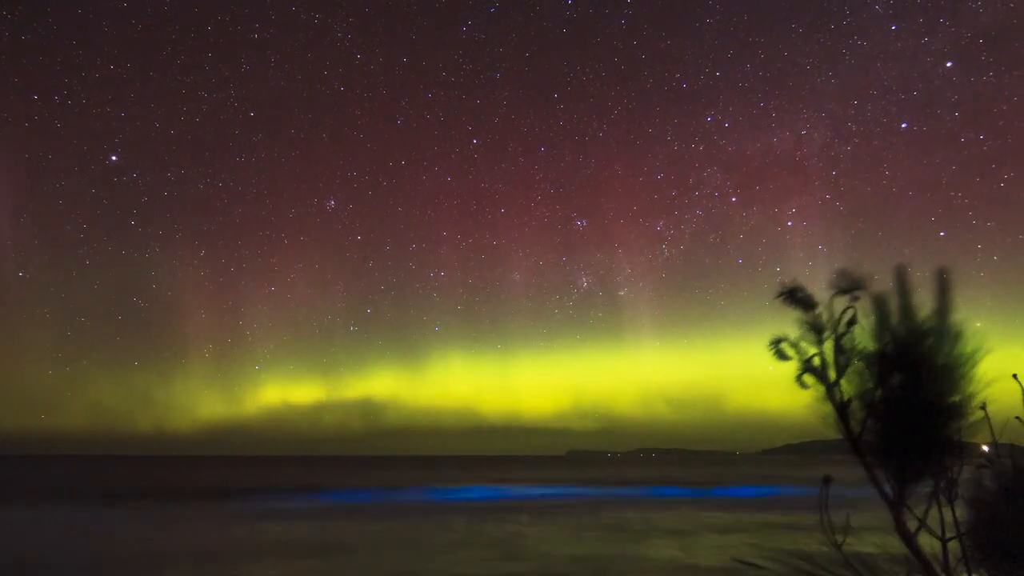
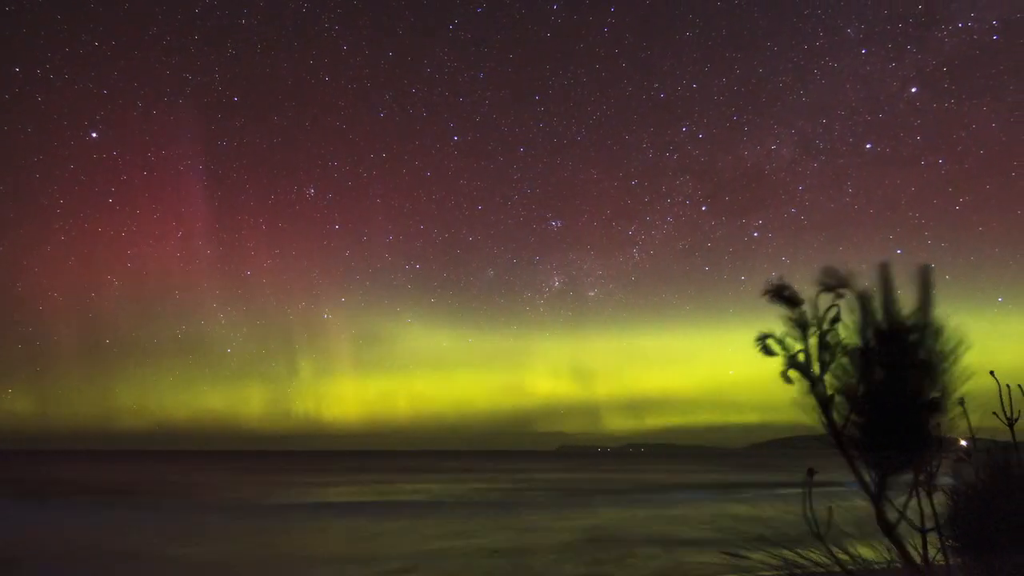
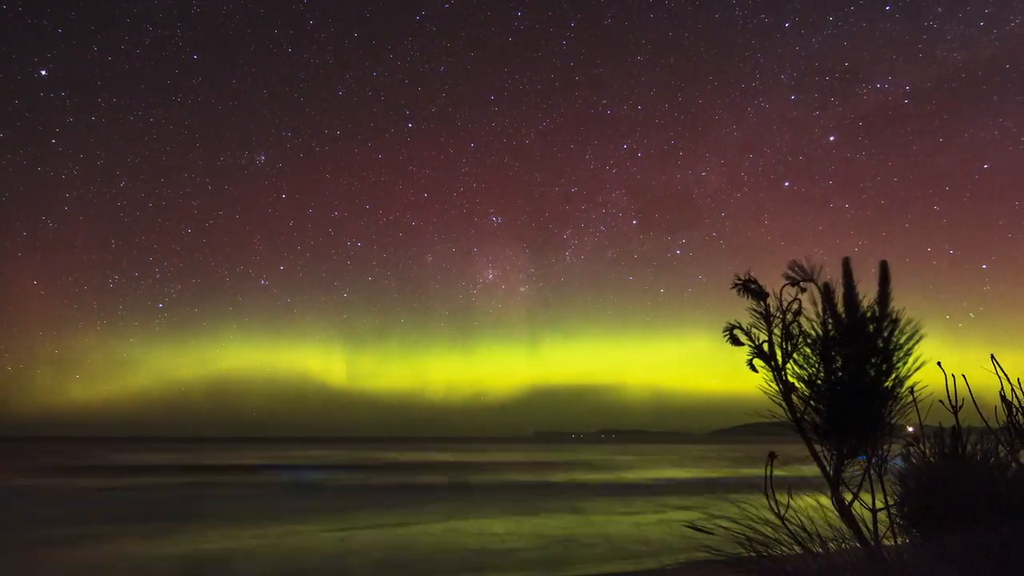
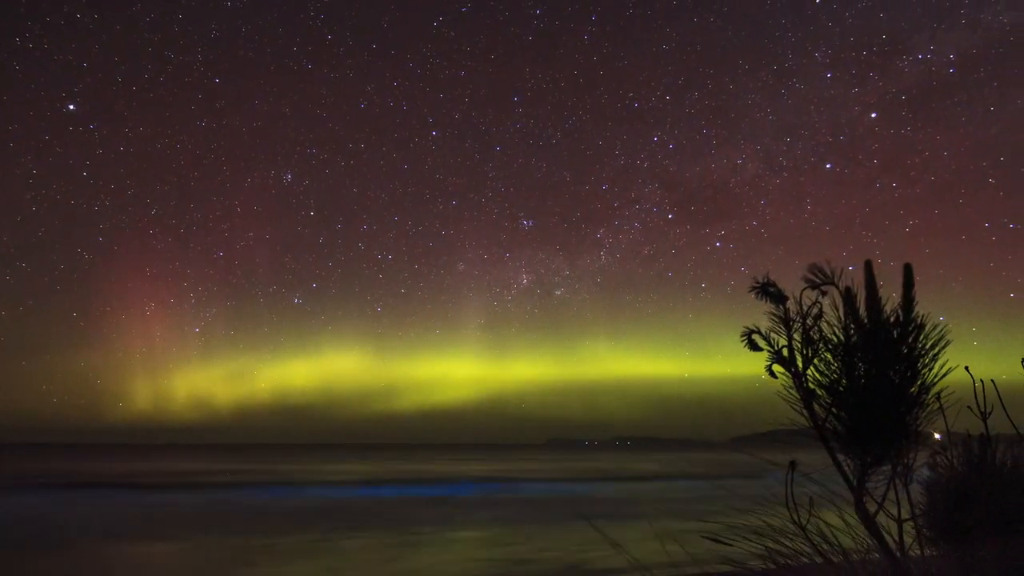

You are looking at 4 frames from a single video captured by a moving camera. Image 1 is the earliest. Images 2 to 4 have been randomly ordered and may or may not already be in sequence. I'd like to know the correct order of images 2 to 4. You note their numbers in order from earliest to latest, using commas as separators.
2, 4, 3
